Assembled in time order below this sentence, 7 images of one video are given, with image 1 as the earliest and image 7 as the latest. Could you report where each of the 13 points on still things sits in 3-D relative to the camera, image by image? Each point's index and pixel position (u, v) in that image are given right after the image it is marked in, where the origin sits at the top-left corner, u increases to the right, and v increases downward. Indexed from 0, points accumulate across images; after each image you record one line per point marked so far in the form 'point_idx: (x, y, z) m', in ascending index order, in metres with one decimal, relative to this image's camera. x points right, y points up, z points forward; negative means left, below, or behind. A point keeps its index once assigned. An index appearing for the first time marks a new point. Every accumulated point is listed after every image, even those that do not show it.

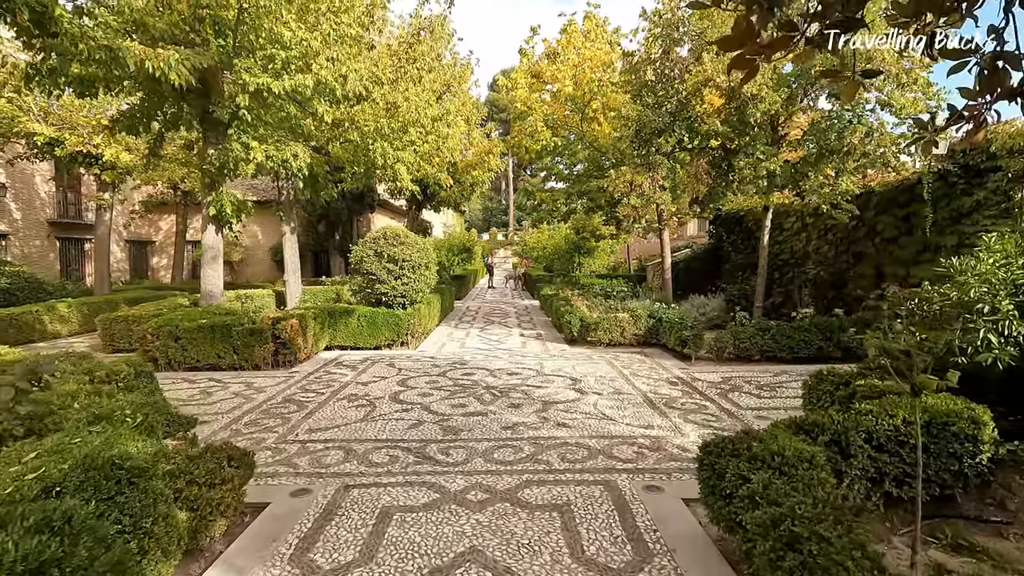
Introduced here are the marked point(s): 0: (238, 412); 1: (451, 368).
0: (-2.5, -1.1, +4.8) m
1: (-0.8, -1.0, +6.5) m
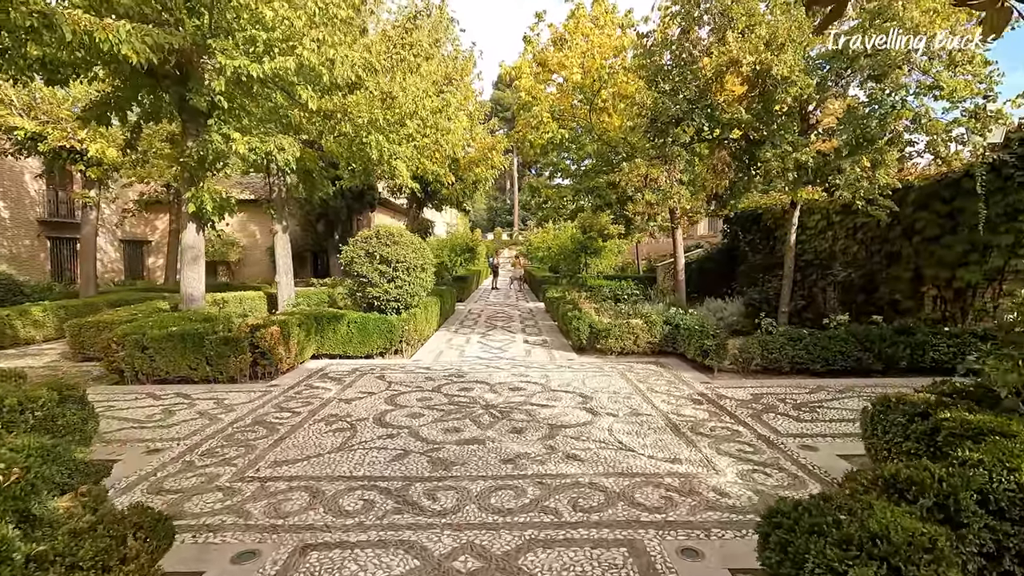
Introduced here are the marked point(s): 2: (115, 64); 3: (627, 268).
0: (-2.5, -1.2, +4.2) m
1: (-0.7, -1.0, +5.9) m
2: (-5.1, +2.9, +6.9) m
3: (+4.2, +0.7, +19.1) m
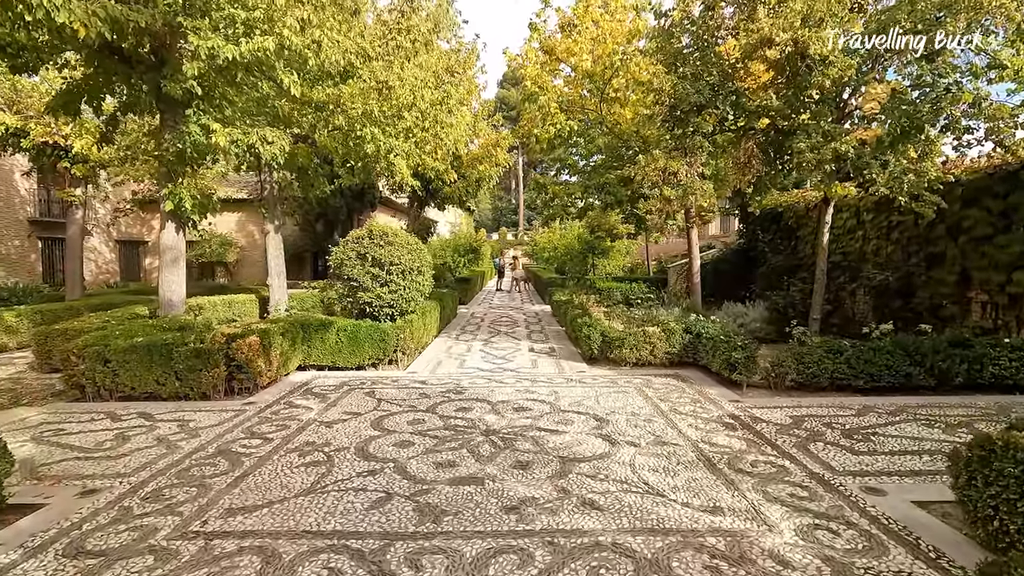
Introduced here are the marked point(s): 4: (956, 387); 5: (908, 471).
0: (-2.4, -1.2, +3.5) m
1: (-0.7, -1.1, +5.2) m
2: (-5.0, +2.8, +6.3) m
3: (+4.3, +0.7, +18.4) m
4: (+4.5, -1.0, +5.4) m
5: (+2.6, -1.2, +3.5) m
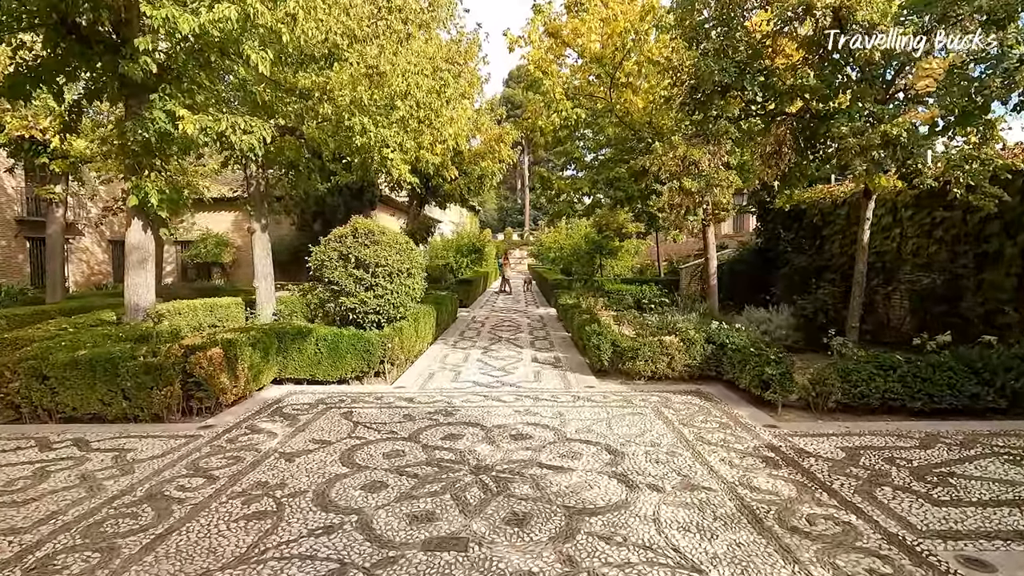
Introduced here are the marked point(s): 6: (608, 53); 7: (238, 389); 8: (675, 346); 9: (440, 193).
0: (-2.5, -1.3, +2.8) m
1: (-0.7, -1.2, +4.5) m
2: (-5.0, +2.8, +5.6) m
3: (+4.5, +0.6, +17.7) m
4: (+4.5, -1.1, +4.6) m
5: (+2.6, -1.2, +2.7) m
6: (+1.5, +3.6, +8.1) m
7: (-2.7, -1.0, +5.3) m
8: (+1.8, -0.7, +6.0) m
9: (-2.1, +2.8, +15.5) m
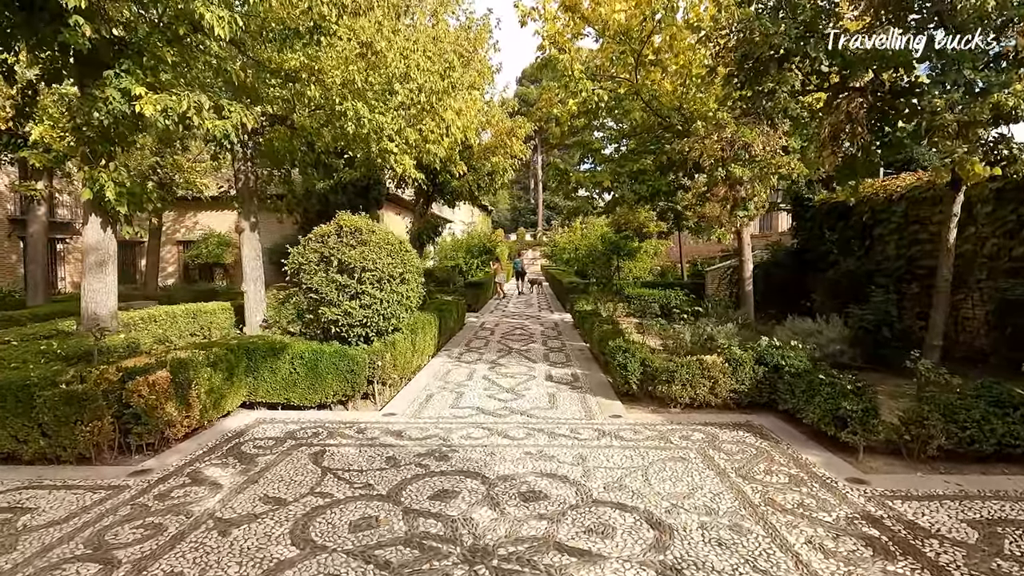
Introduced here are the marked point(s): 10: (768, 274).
0: (-2.5, -1.4, +1.9) m
1: (-0.6, -1.2, +3.6) m
2: (-4.9, +2.7, +4.7) m
3: (+4.8, +0.5, +16.6) m
4: (+4.6, -1.2, +3.6) m
5: (+2.6, -1.3, +1.7) m
6: (+1.6, +3.5, +7.1) m
7: (-2.6, -1.1, +4.4) m
8: (+1.9, -0.7, +5.0) m
9: (-1.7, +2.7, +14.6) m
10: (+5.2, +0.3, +10.8) m
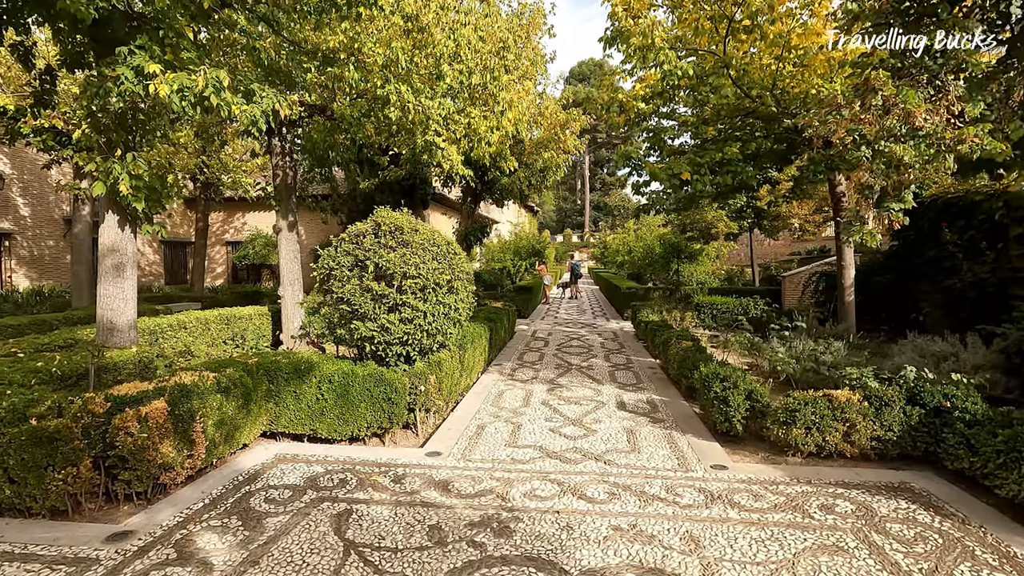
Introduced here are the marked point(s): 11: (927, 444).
0: (-2.2, -1.4, +1.1) m
1: (-0.2, -1.3, +2.6) m
2: (-4.4, +2.6, +4.2) m
3: (+6.3, +0.3, +15.1) m
4: (+5.0, -1.3, +2.2) m
5: (+2.8, -1.4, +0.5) m
6: (+2.4, +3.4, +6.0) m
7: (-2.1, -1.1, +3.6) m
8: (+2.5, -0.9, +3.8) m
9: (-0.4, +2.6, +13.7) m
10: (+6.2, +0.1, +9.4) m
11: (+2.9, -1.1, +3.8) m
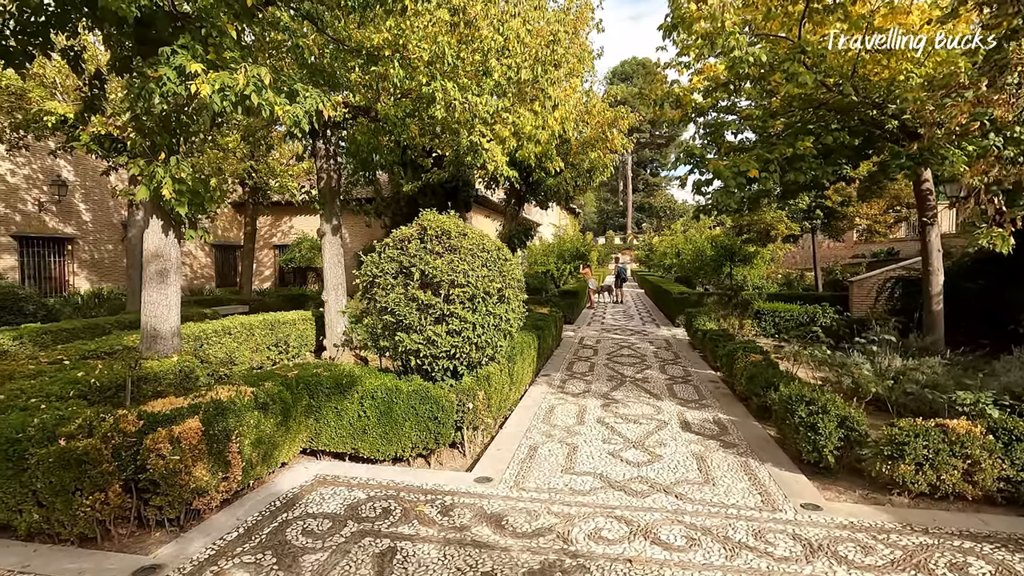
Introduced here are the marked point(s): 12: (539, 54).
0: (-2.0, -1.5, +0.9) m
1: (+0.1, -1.4, +2.2) m
2: (-3.9, +2.6, +4.1) m
3: (+7.5, +0.2, +14.2) m
4: (+5.2, -1.4, +1.4) m
5: (+3.0, -1.5, -0.1) m
6: (+3.0, +3.3, +5.4) m
7: (-1.7, -1.2, +3.3) m
8: (+2.9, -0.9, +3.3) m
9: (+0.7, +2.5, +13.3) m
10: (+7.0, 0.0, +8.5) m
11: (+3.3, -1.2, +3.1) m
12: (+0.4, +3.4, +7.6) m
